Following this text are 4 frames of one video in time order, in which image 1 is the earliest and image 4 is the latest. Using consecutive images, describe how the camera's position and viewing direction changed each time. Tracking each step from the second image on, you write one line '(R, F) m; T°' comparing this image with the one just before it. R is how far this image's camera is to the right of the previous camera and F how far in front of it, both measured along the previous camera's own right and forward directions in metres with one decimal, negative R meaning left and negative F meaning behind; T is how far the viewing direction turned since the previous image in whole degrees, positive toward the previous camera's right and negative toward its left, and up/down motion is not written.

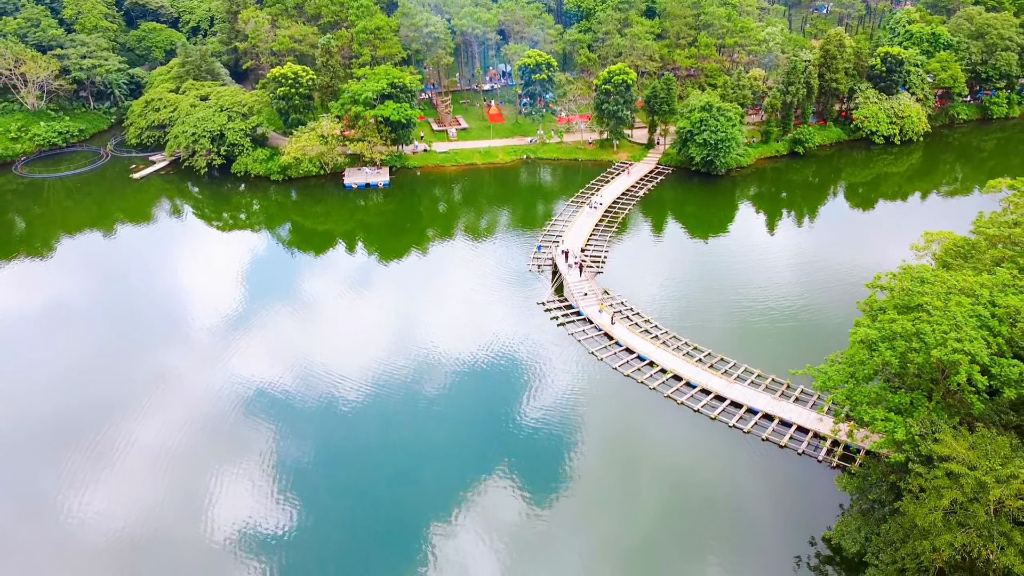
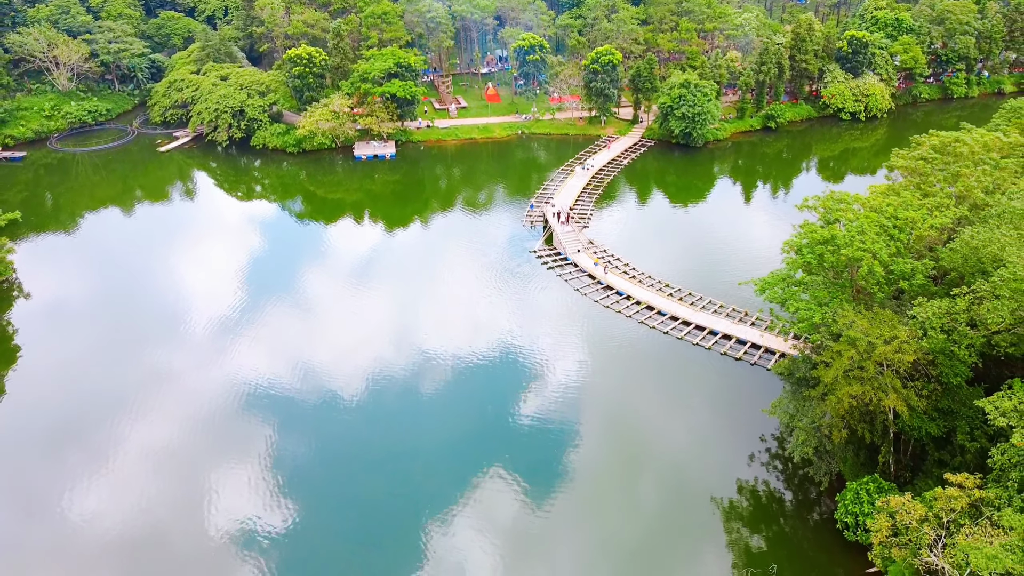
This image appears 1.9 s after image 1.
(+0.1, -3.2) m; 0°
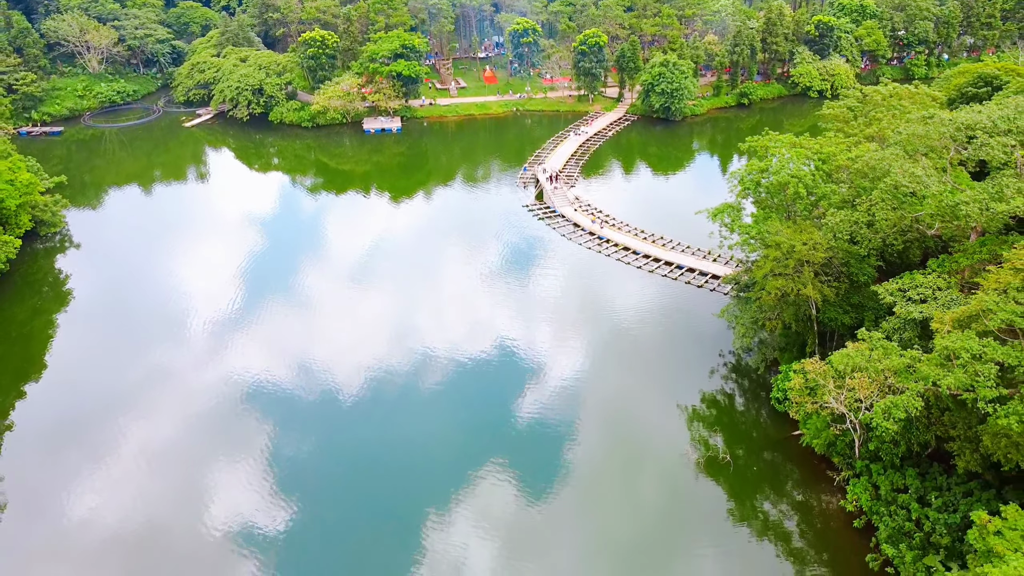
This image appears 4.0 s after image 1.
(+0.1, -3.6) m; 0°
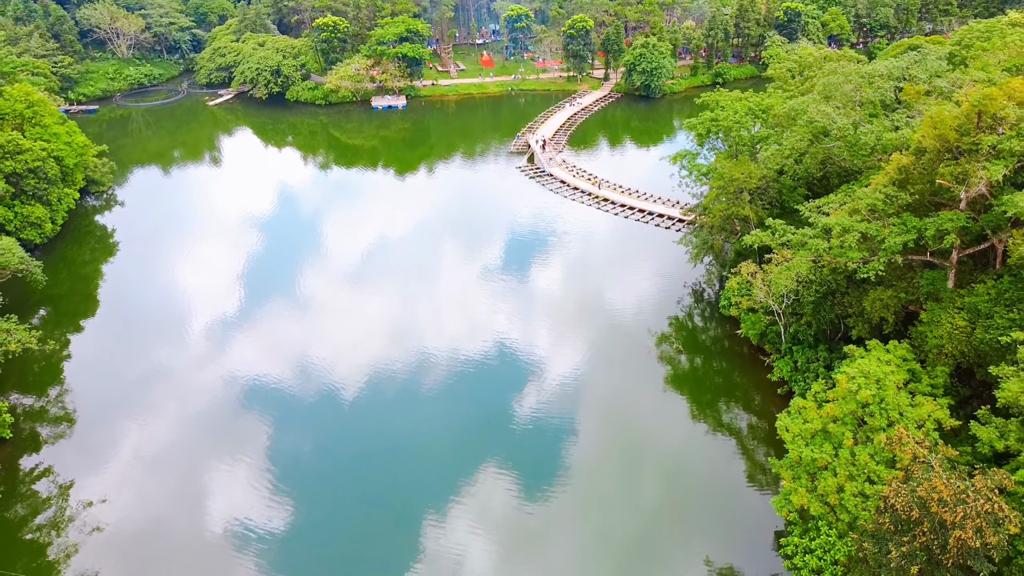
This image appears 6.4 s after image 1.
(+0.1, -4.1) m; 0°
